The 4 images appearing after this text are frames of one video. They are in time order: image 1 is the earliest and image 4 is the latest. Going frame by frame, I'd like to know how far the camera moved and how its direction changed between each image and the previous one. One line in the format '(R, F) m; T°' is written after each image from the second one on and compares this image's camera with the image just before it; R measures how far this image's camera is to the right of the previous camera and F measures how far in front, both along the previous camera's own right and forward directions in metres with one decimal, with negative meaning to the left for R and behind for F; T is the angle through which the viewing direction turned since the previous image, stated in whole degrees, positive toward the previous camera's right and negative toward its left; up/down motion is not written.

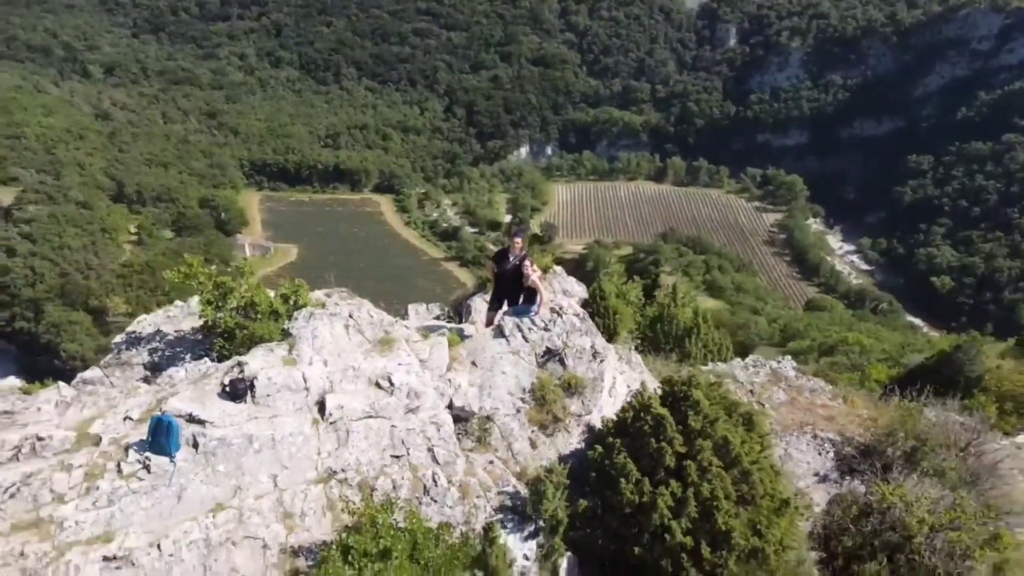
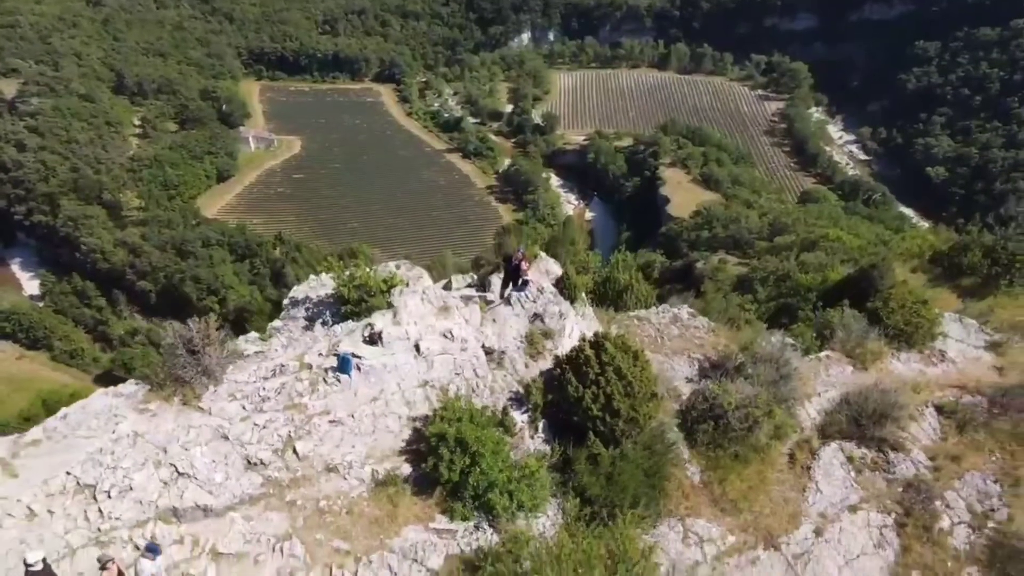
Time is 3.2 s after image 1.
(0.0, -5.2) m; 0°
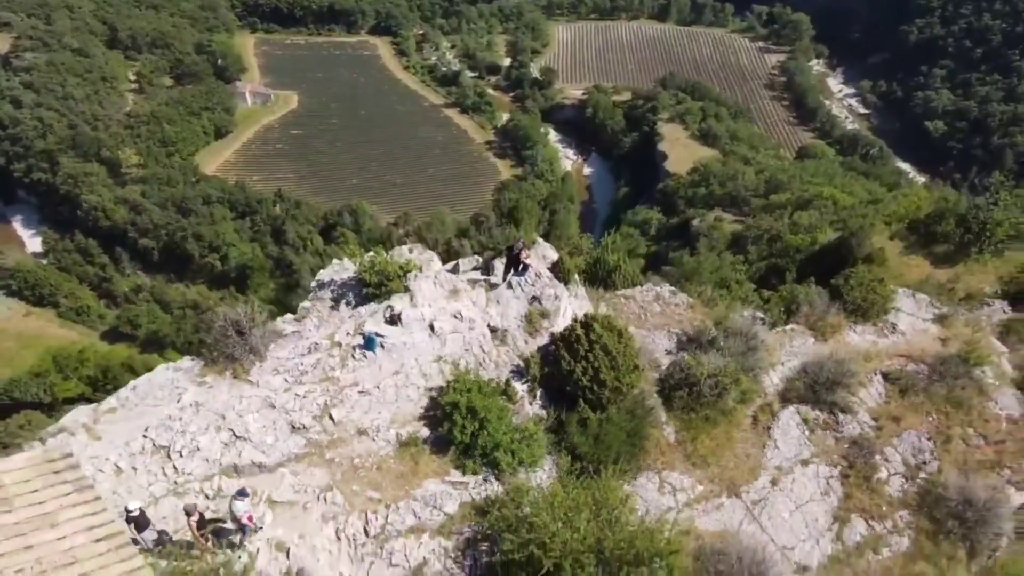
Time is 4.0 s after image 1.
(0.0, -1.7) m; 0°
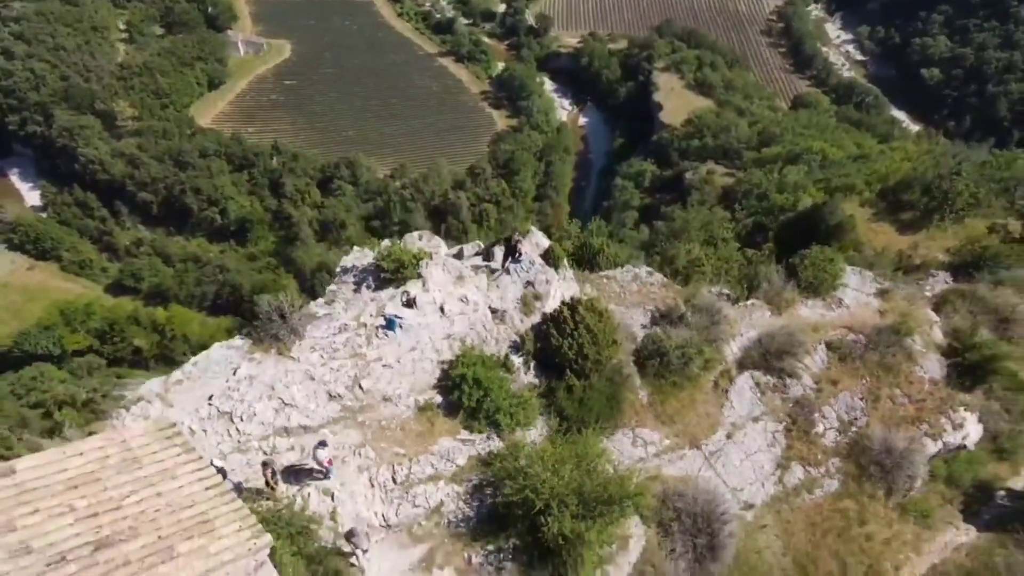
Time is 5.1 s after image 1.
(0.0, -2.3) m; 0°
